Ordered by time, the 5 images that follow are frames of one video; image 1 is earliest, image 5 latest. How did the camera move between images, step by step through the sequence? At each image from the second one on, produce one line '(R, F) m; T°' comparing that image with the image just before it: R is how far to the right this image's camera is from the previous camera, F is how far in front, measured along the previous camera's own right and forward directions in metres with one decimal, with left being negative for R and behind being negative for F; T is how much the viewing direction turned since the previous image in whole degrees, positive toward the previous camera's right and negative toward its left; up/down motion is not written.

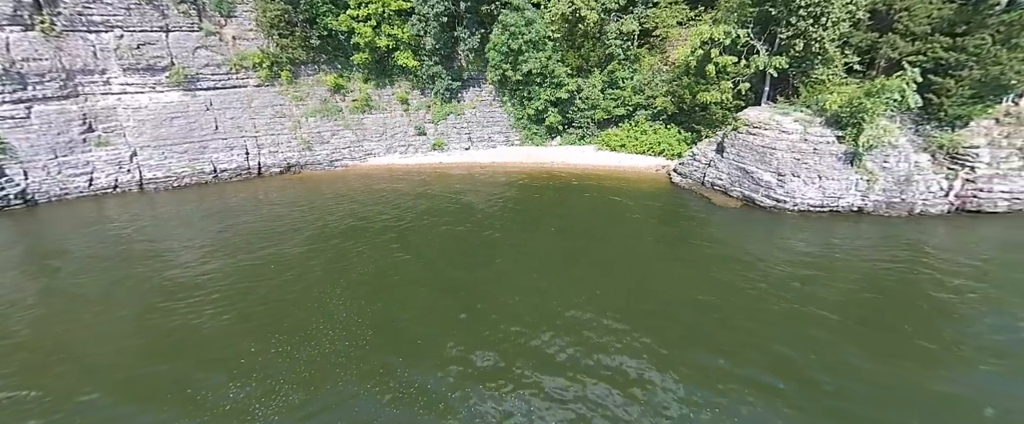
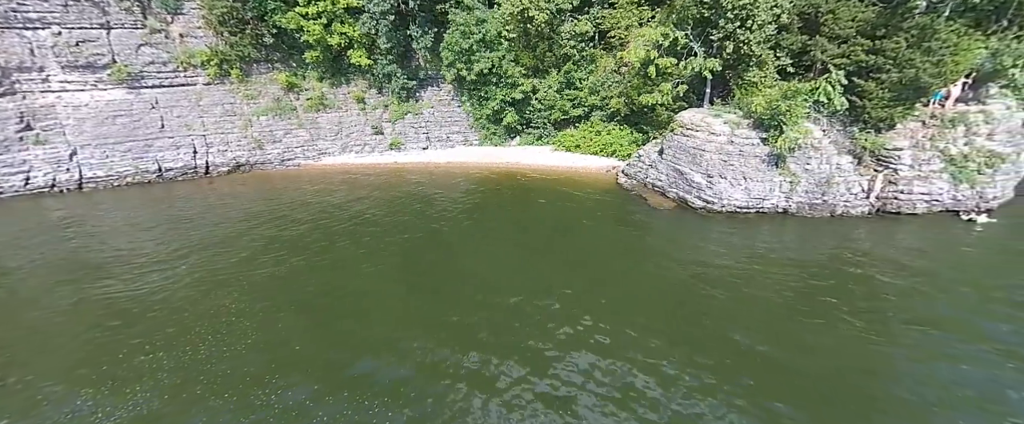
(+3.6, 0.0) m; +1°
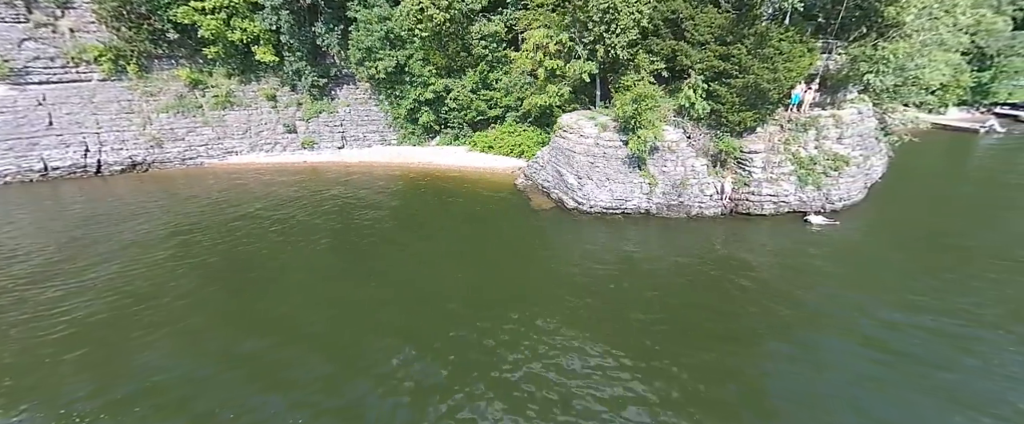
(+6.5, -0.3) m; +2°
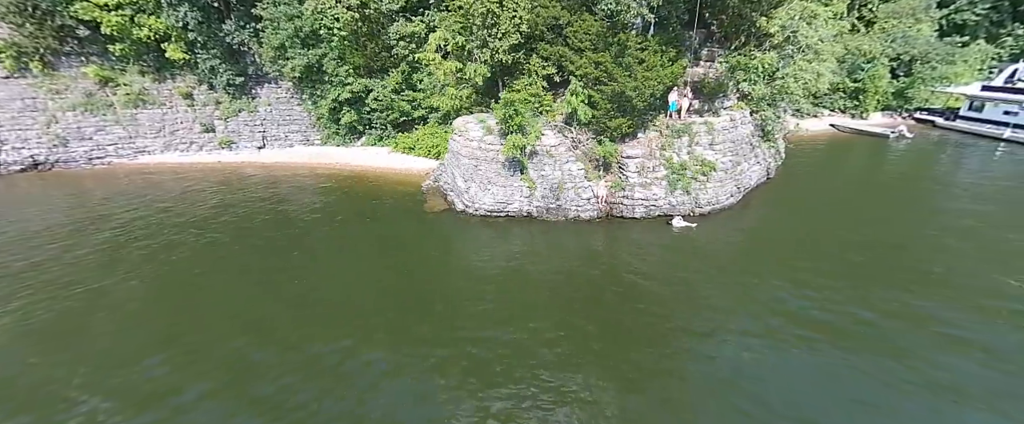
(+6.0, -0.5) m; +2°
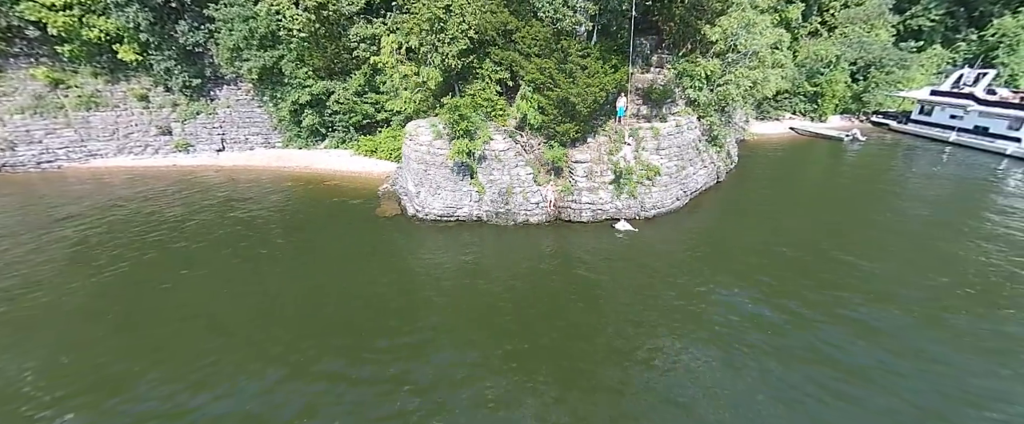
(+2.3, -0.2) m; +2°
